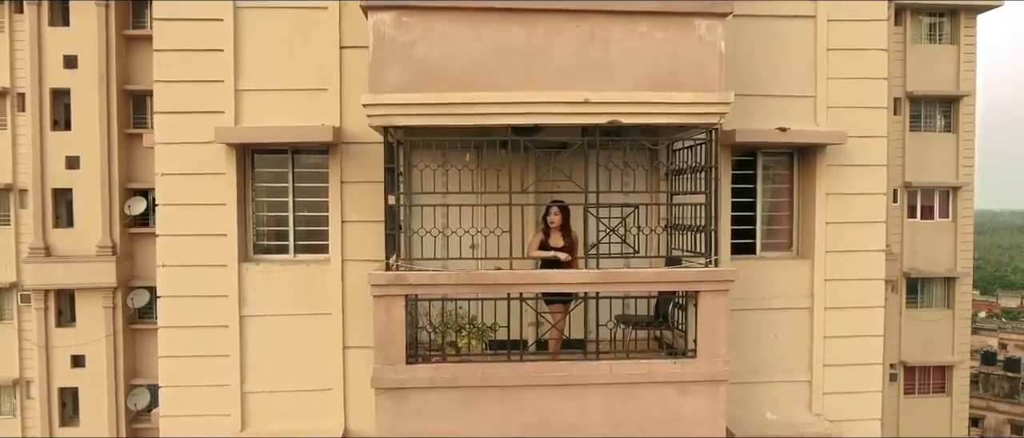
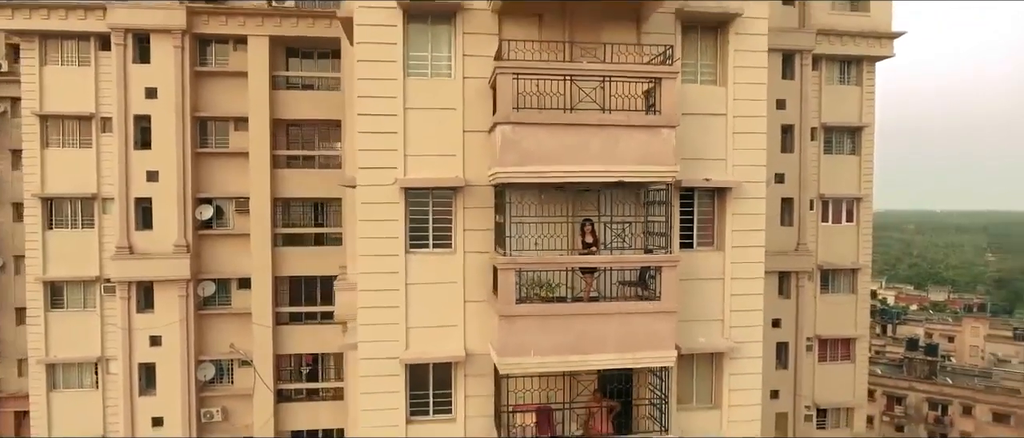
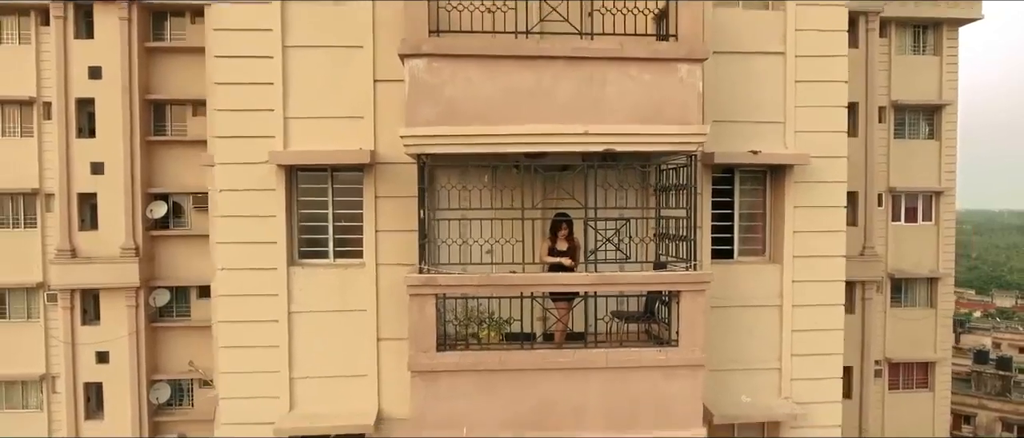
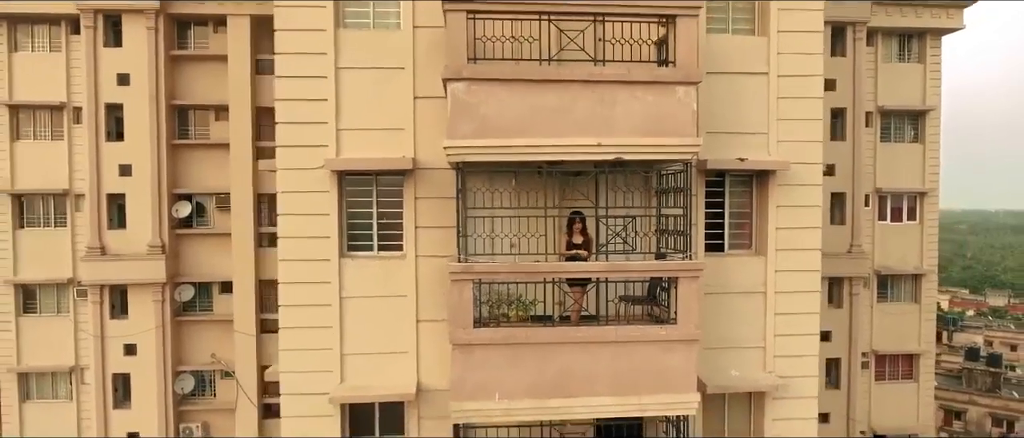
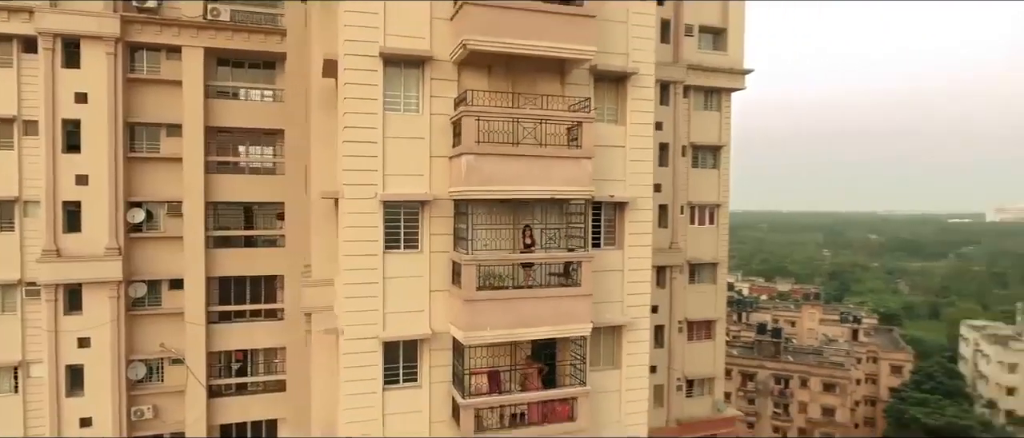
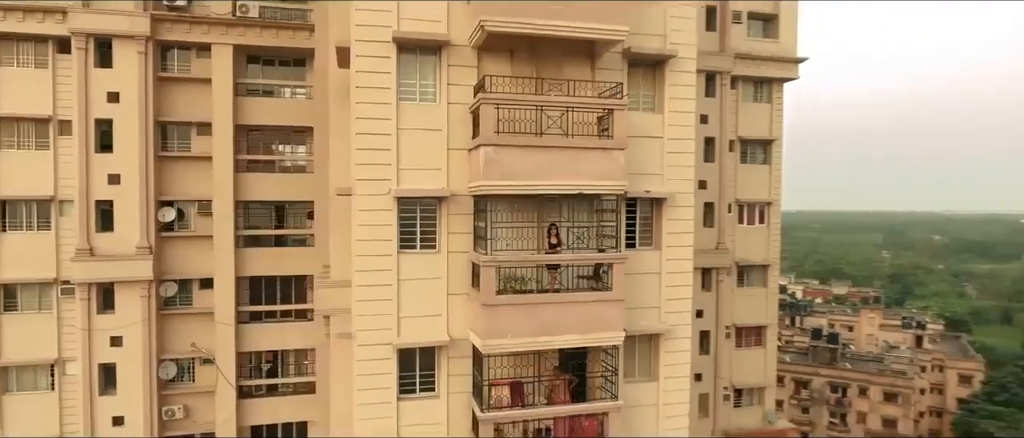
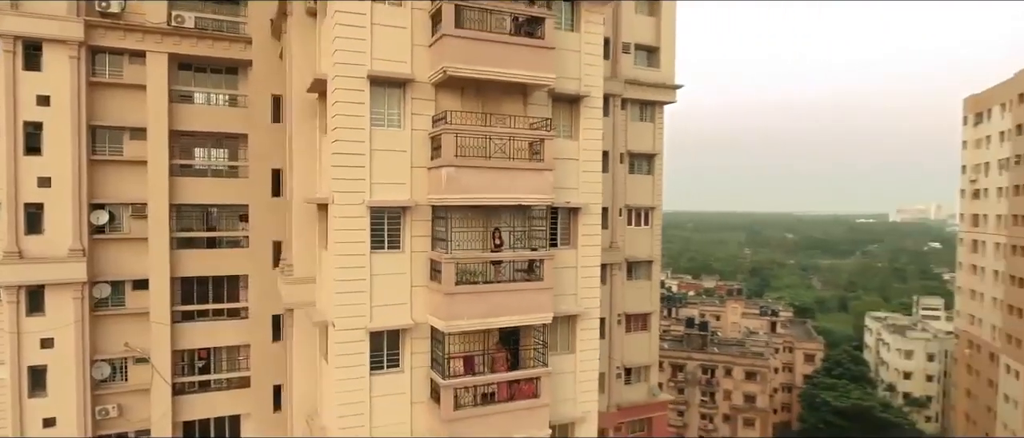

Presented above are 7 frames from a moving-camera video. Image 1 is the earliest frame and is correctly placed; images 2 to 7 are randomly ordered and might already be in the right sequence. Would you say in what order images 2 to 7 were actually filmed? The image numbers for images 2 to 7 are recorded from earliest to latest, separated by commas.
3, 4, 2, 6, 5, 7
